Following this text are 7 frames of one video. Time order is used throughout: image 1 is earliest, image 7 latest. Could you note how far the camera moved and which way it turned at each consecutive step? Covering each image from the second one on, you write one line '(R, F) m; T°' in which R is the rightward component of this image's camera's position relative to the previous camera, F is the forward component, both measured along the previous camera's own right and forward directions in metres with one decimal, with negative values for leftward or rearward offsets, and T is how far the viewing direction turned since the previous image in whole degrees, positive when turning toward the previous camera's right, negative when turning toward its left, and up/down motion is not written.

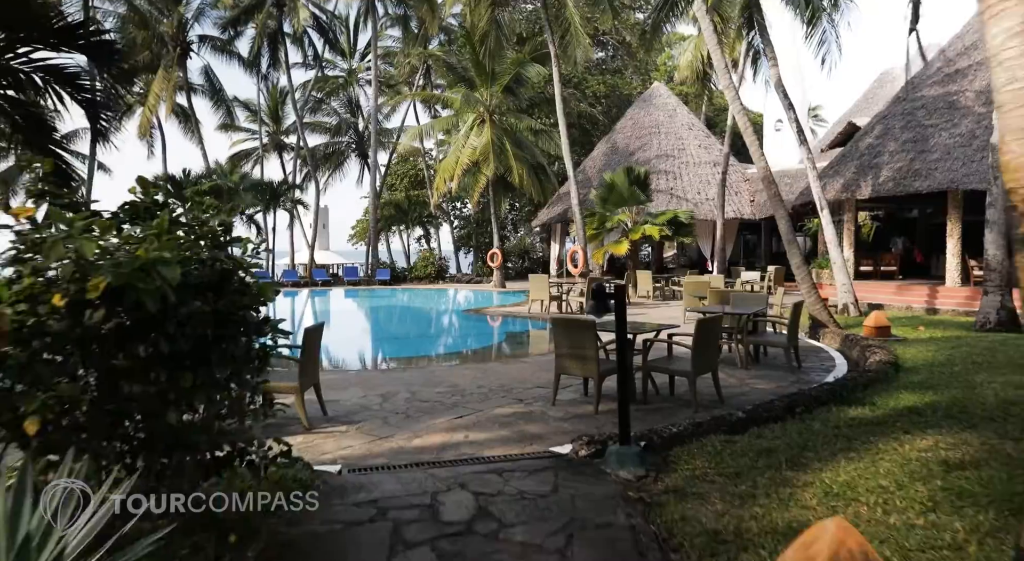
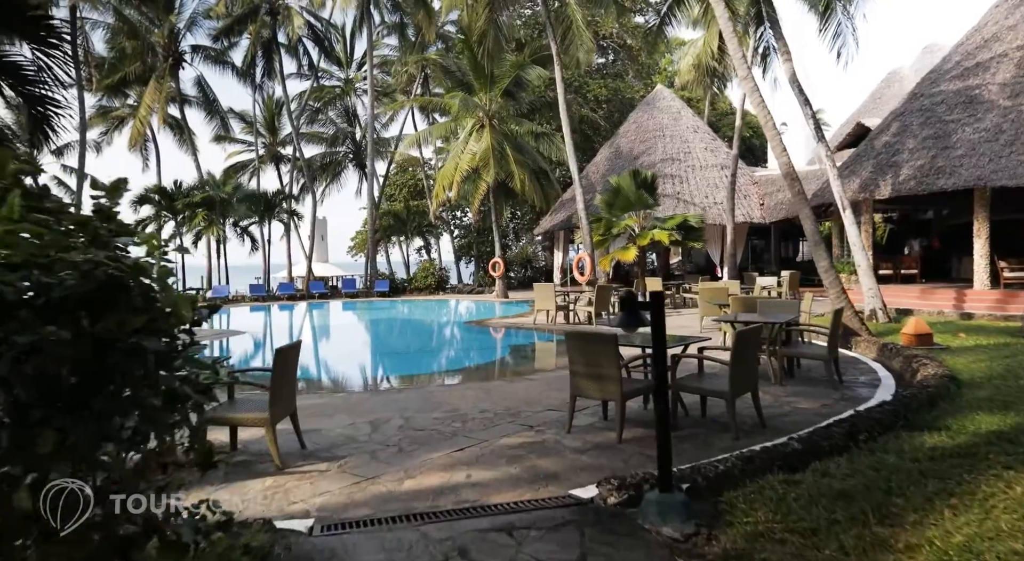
(0.0, +0.7) m; 0°
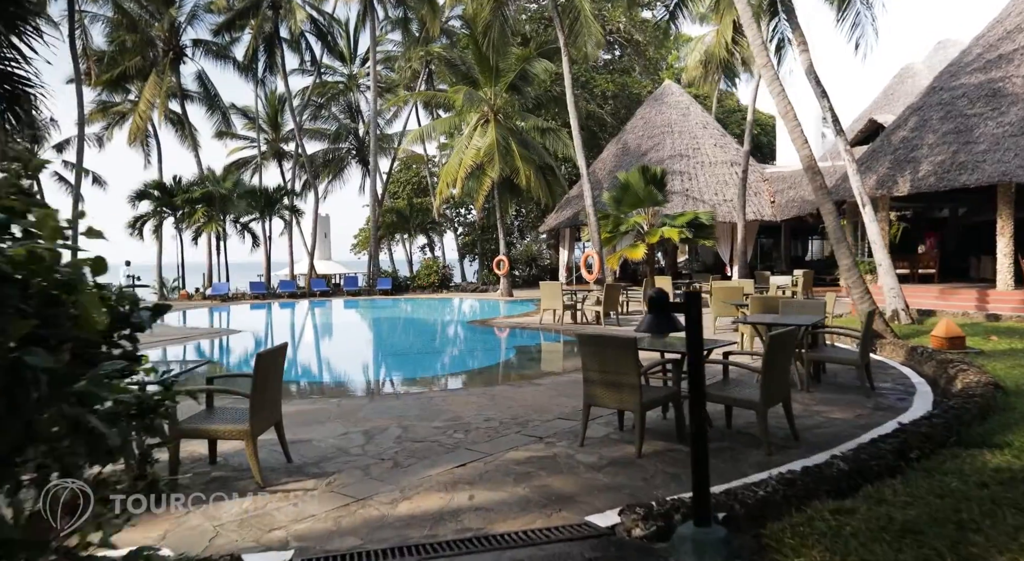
(0.0, +0.4) m; 0°
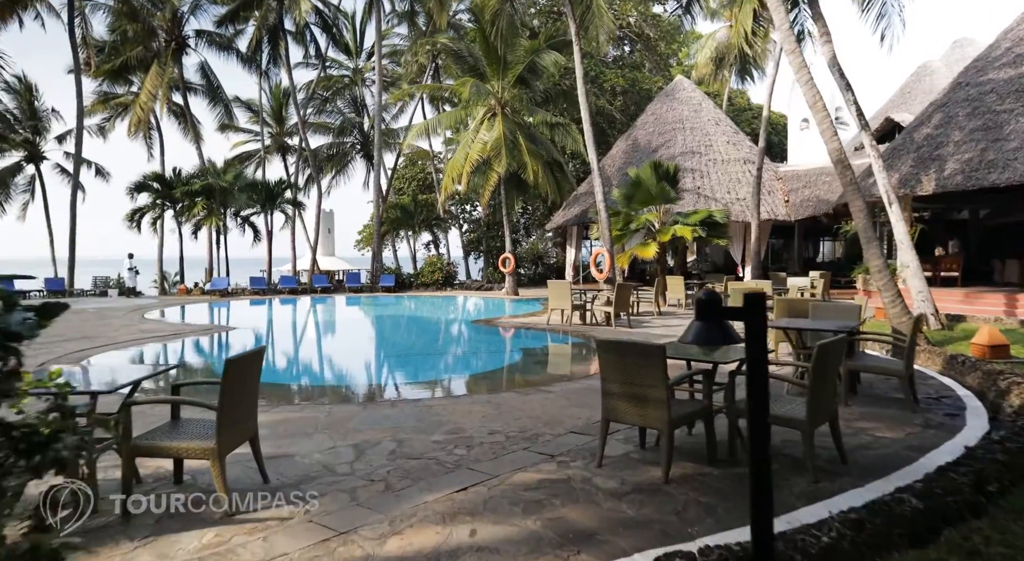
(0.0, +0.5) m; 0°
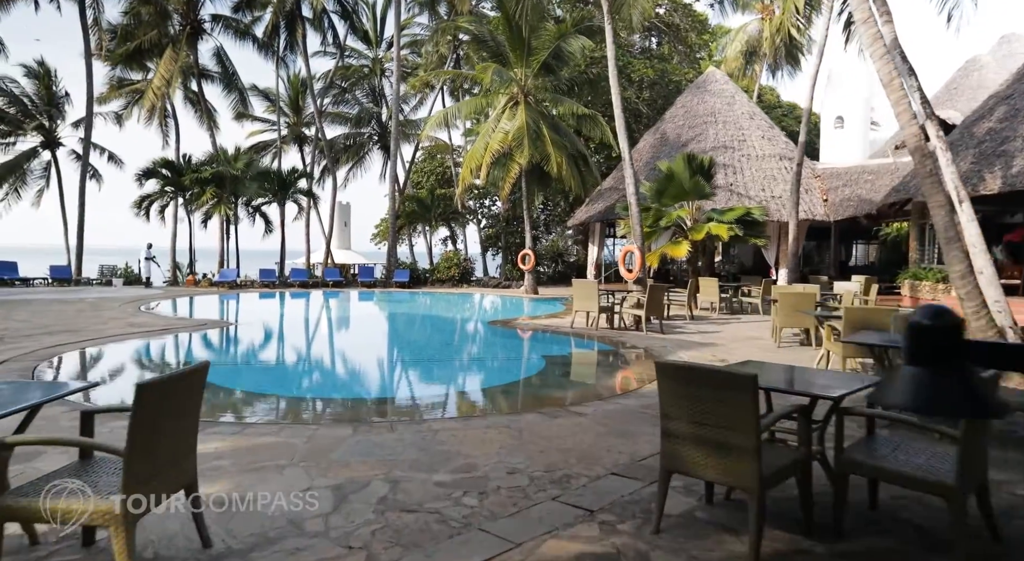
(-0.1, +0.9) m; -2°
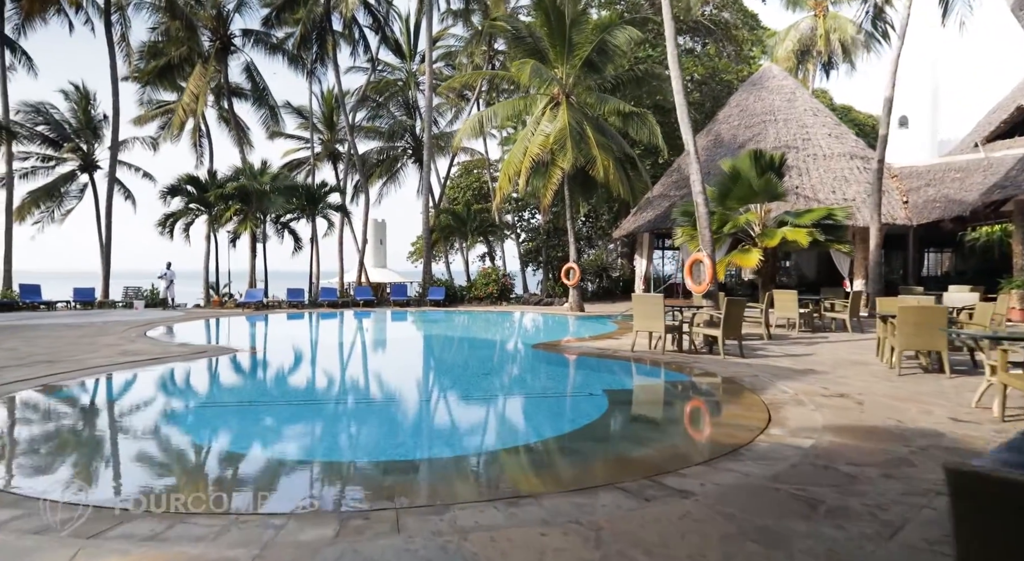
(-0.1, +1.5) m; -3°
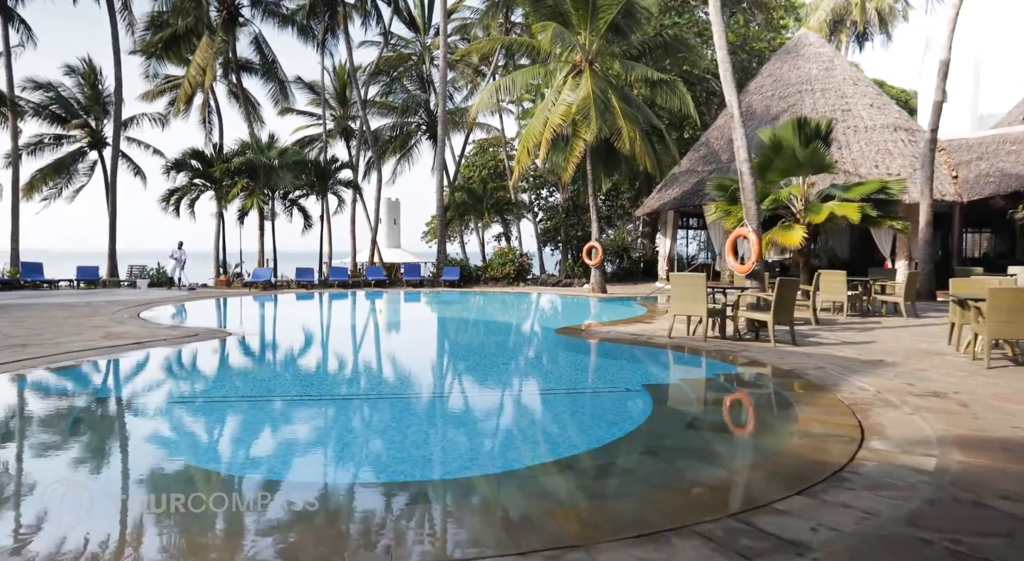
(-0.1, +0.9) m; -1°
